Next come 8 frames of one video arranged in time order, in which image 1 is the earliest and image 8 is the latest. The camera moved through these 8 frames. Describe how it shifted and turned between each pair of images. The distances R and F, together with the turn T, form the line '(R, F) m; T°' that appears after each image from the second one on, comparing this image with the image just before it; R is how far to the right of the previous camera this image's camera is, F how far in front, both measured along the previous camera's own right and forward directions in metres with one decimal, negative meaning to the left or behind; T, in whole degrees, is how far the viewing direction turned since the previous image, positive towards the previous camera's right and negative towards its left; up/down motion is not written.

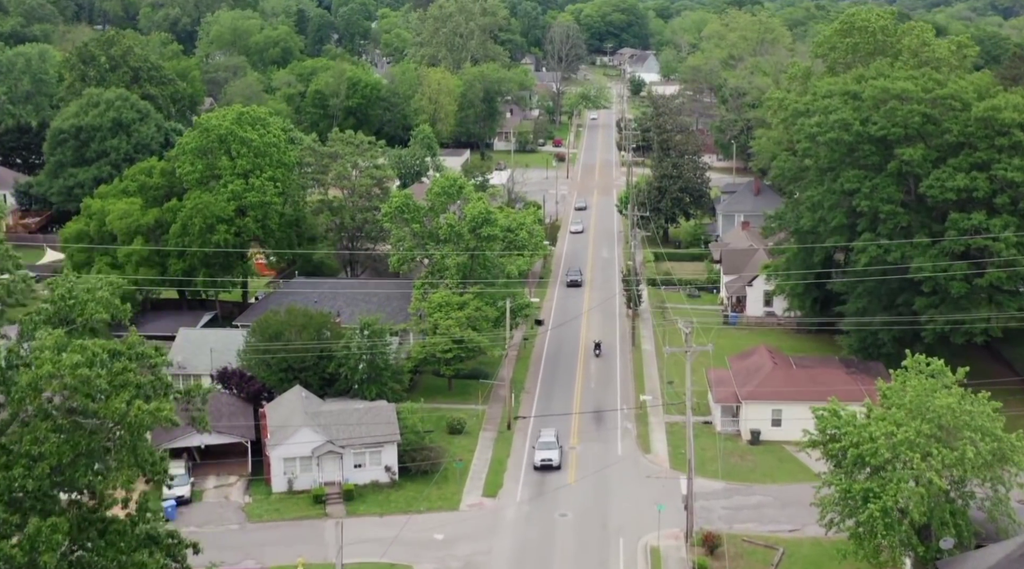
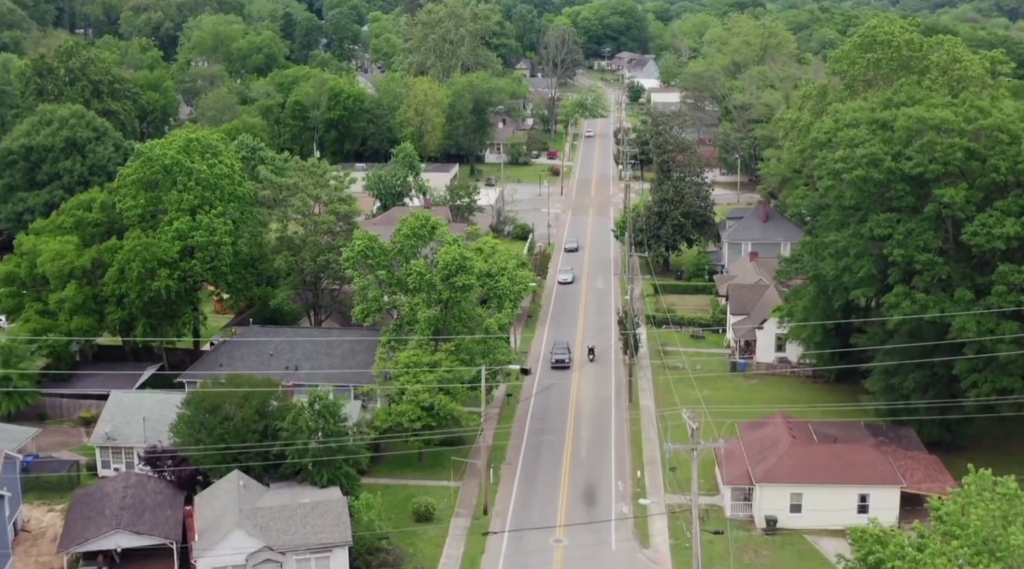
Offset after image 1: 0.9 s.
(+0.6, +5.6) m; 0°
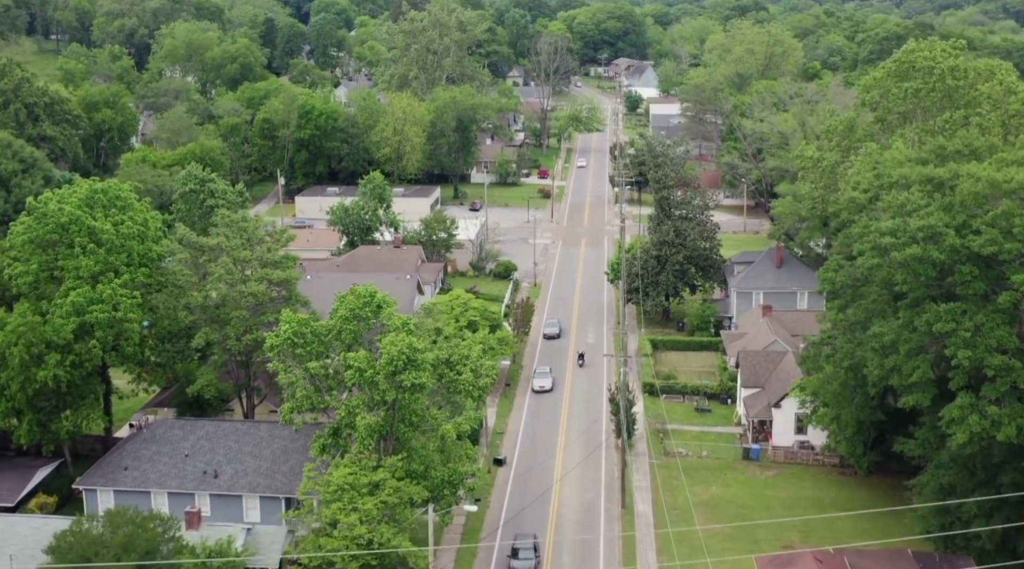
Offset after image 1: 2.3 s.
(+0.9, +7.6) m; 0°
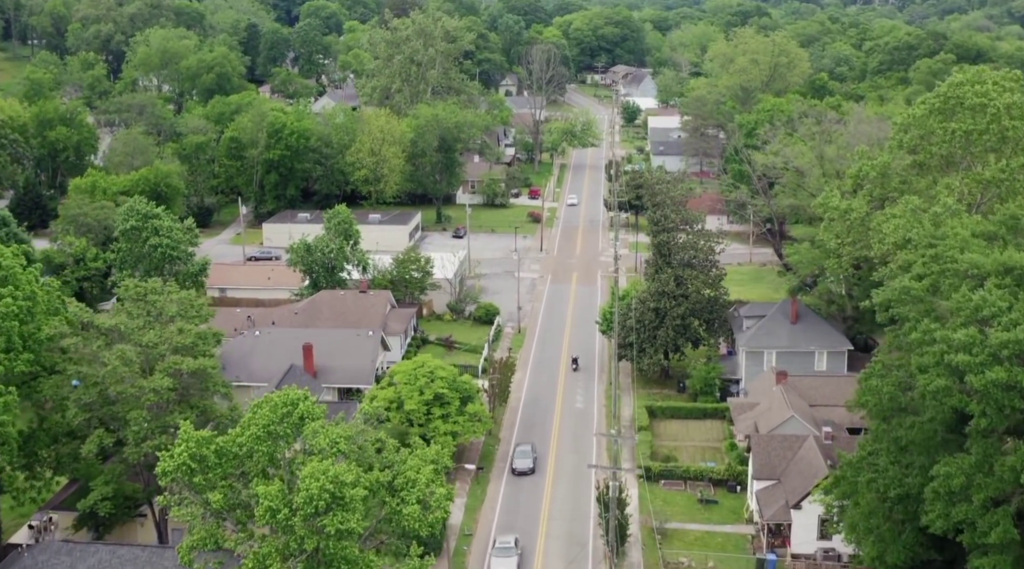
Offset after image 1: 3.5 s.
(+0.8, +6.8) m; 0°
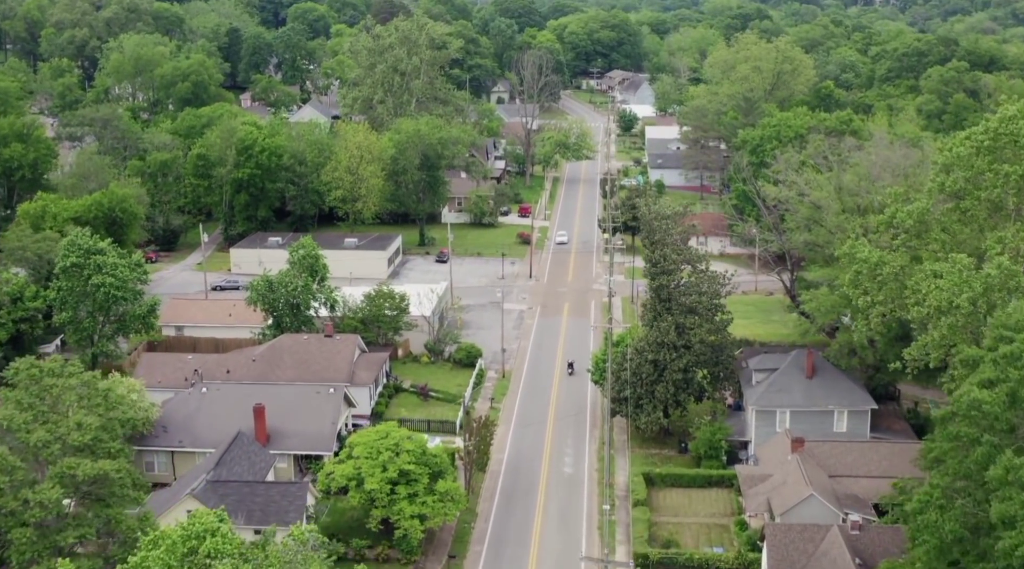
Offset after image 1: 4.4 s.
(+0.6, +5.5) m; 0°
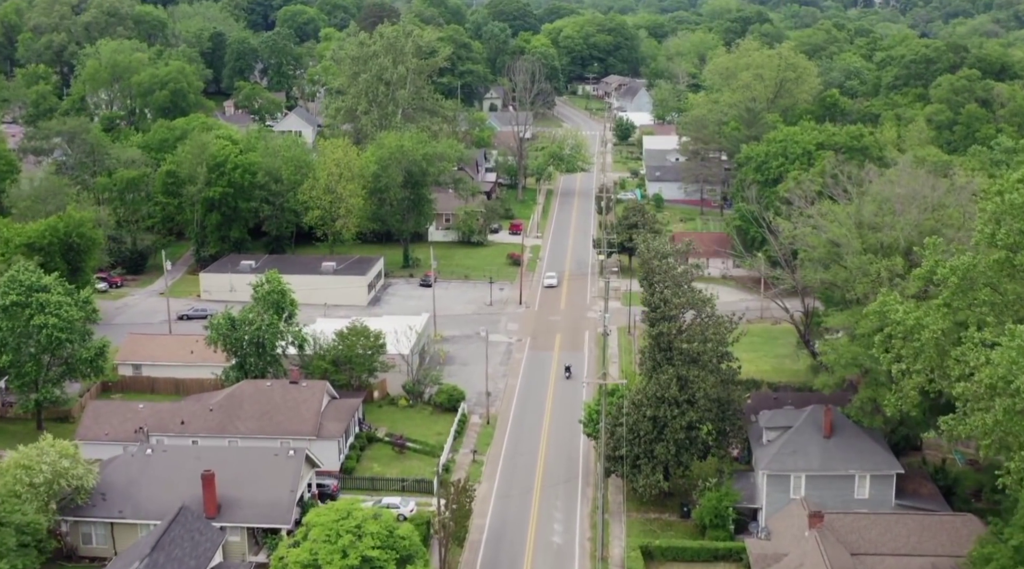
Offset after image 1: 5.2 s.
(+0.4, +4.6) m; 0°
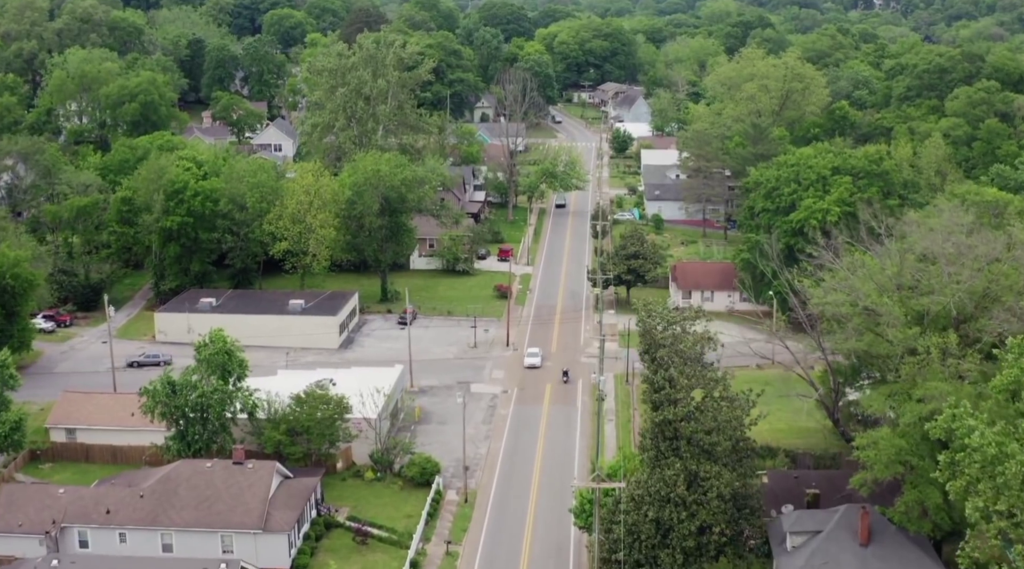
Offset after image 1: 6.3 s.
(+0.5, +6.2) m; 0°
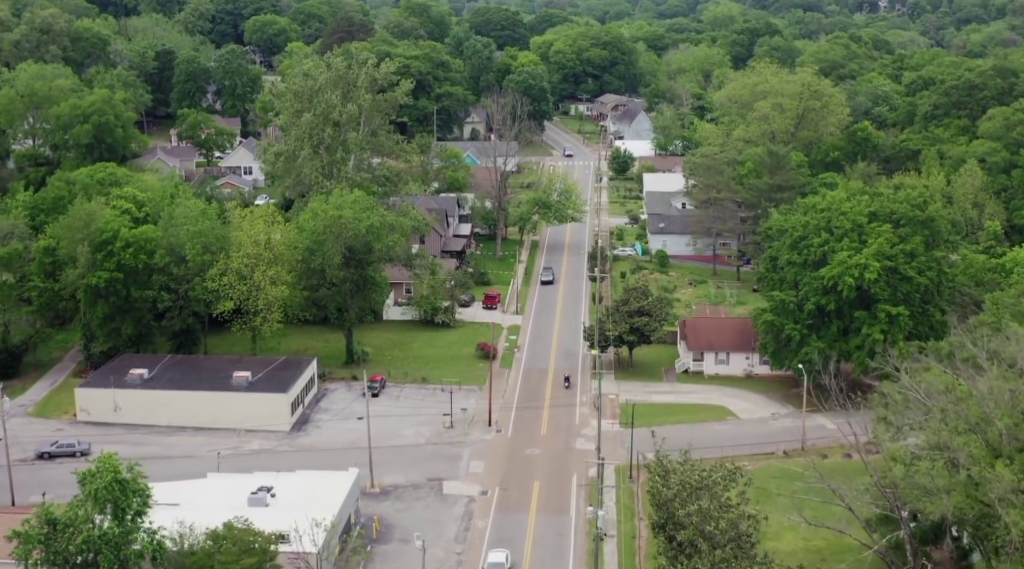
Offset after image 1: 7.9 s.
(+0.7, +9.2) m; 0°
